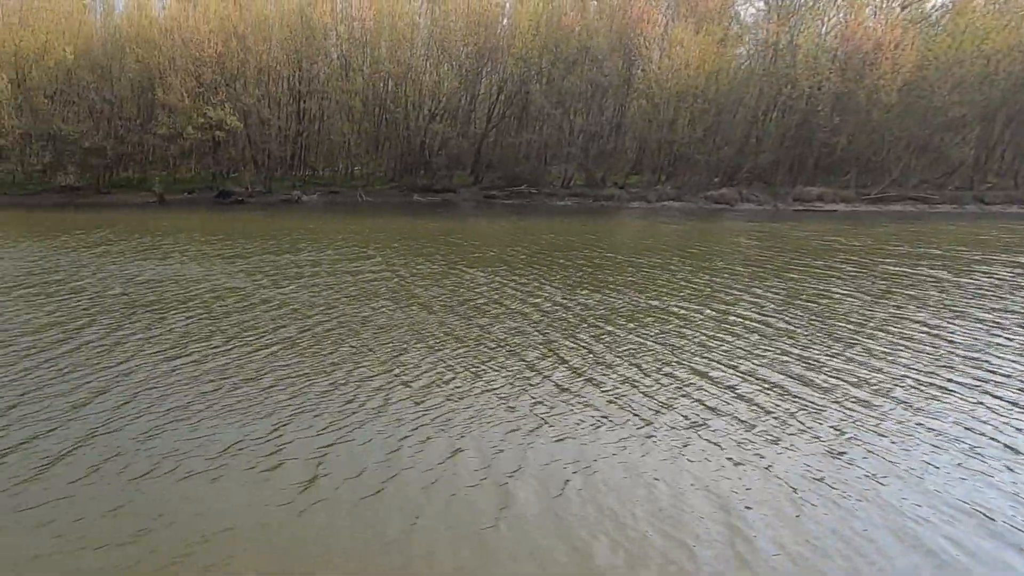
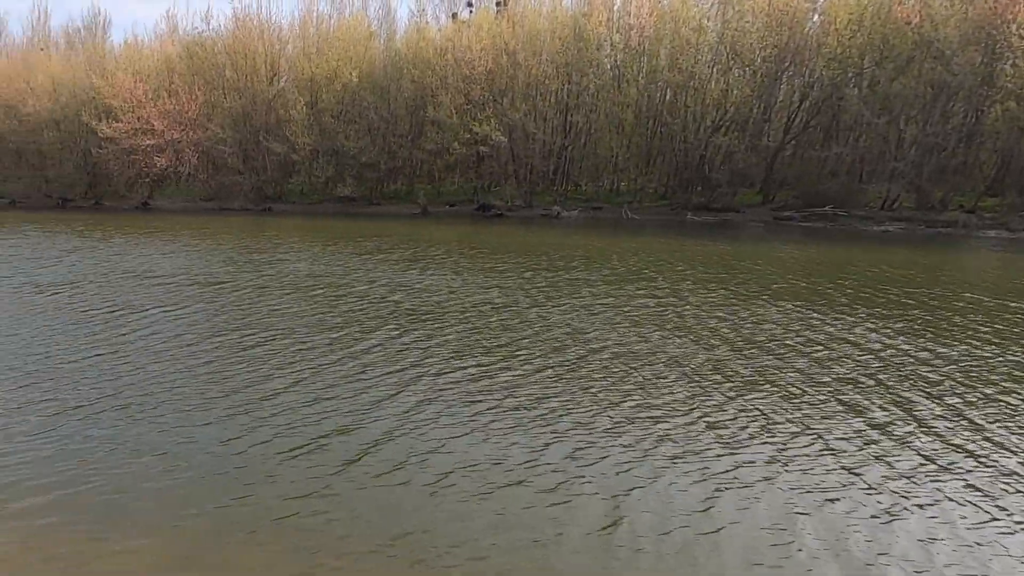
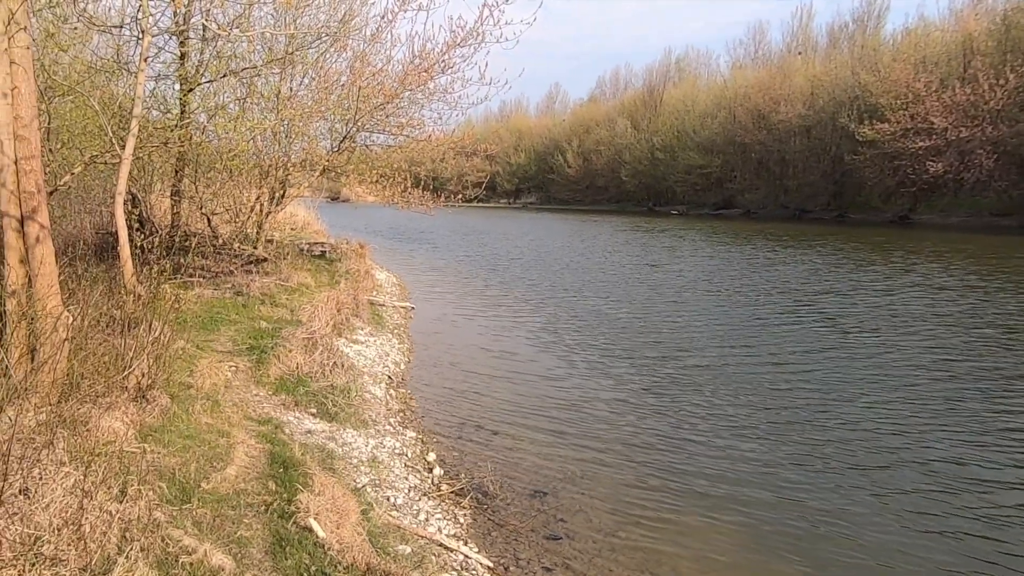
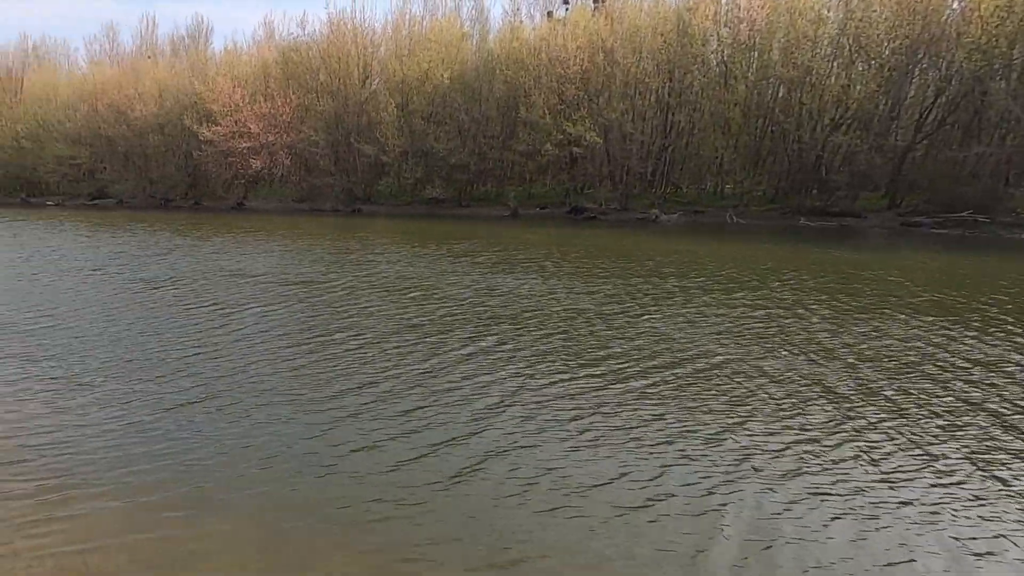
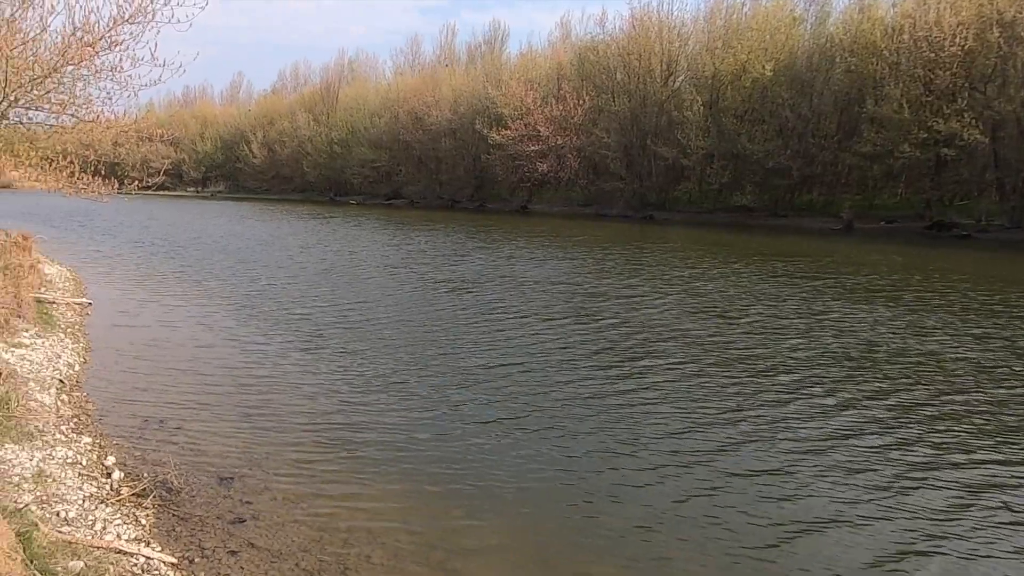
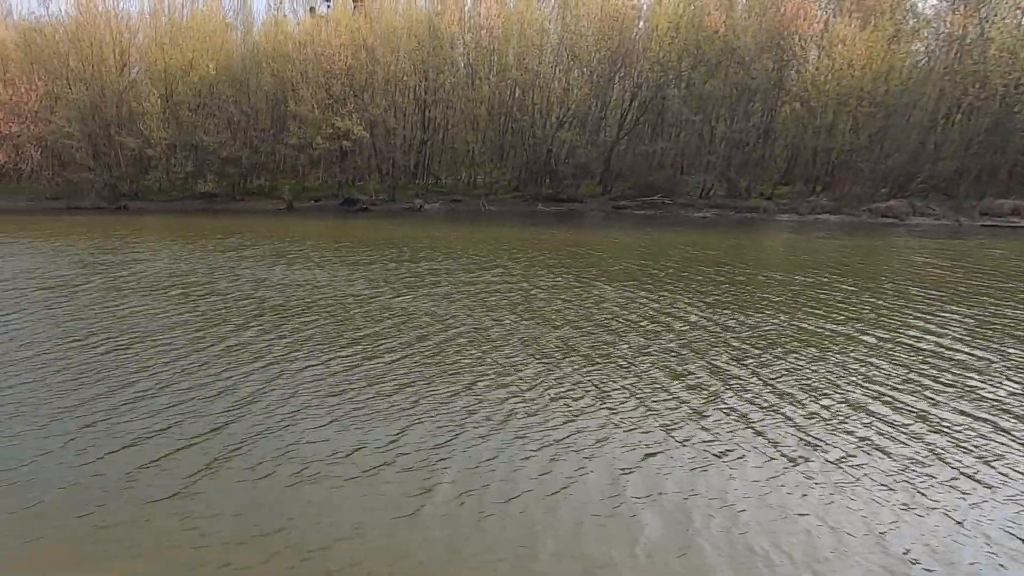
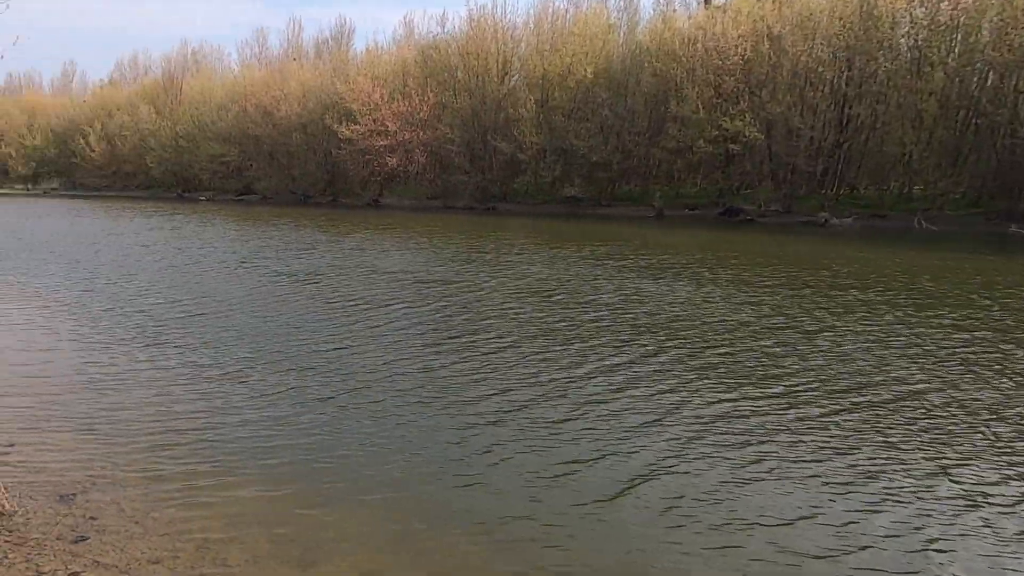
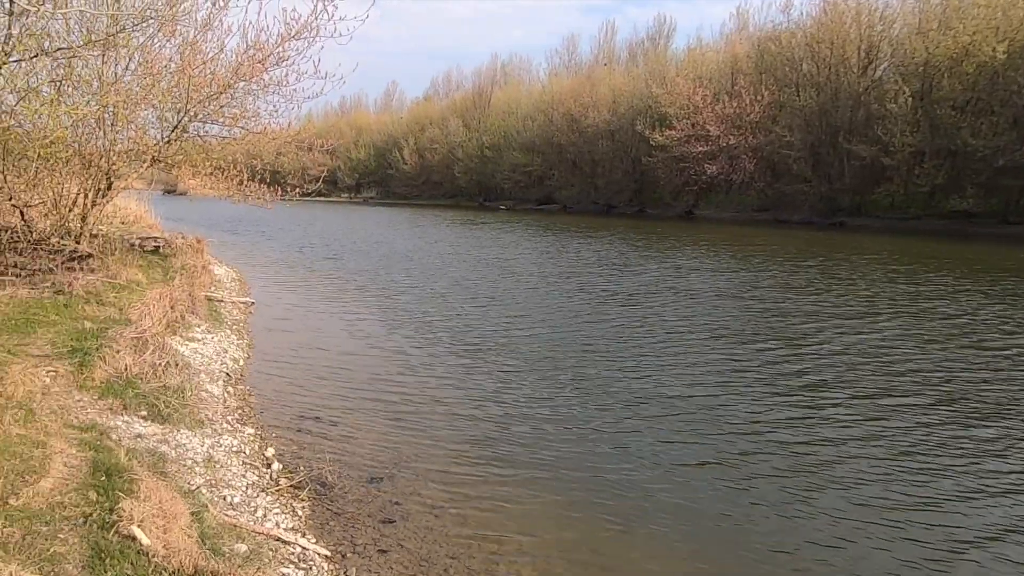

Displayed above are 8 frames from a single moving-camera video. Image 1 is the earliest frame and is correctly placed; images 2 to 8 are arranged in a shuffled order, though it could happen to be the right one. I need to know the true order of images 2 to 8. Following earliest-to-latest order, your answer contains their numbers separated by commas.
6, 2, 4, 7, 5, 8, 3
